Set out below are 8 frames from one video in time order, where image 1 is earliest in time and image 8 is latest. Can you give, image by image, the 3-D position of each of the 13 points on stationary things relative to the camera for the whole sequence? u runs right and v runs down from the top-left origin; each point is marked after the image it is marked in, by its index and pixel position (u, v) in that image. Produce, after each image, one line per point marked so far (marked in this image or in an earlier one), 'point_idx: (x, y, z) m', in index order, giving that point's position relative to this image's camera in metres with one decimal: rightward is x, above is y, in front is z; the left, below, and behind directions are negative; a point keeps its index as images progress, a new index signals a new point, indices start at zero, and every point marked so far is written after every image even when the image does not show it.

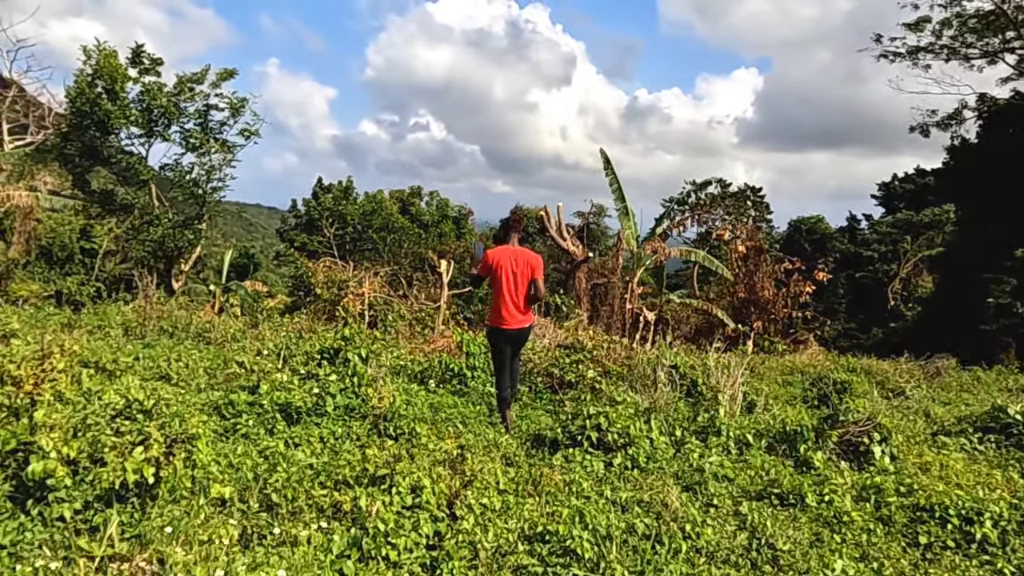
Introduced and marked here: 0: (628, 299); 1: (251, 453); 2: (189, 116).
0: (+2.4, -0.2, +15.6) m
1: (-1.3, -0.8, +3.6) m
2: (-7.1, +3.8, +15.9) m
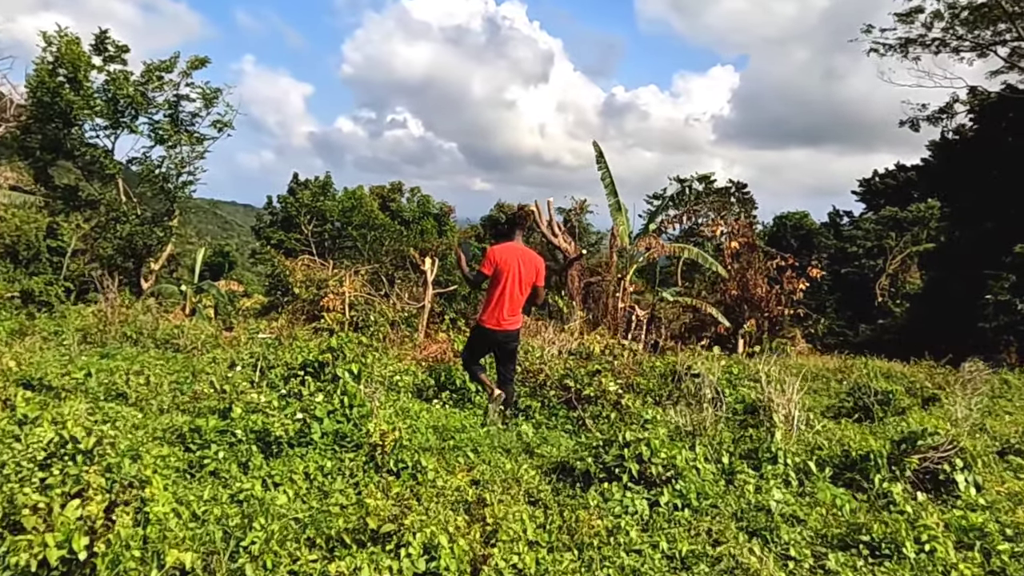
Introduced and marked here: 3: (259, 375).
0: (+2.2, -0.2, +15.0) m
1: (-1.2, -0.9, +3.0) m
2: (-7.3, +3.7, +15.0) m
3: (-1.8, -0.6, +5.1) m
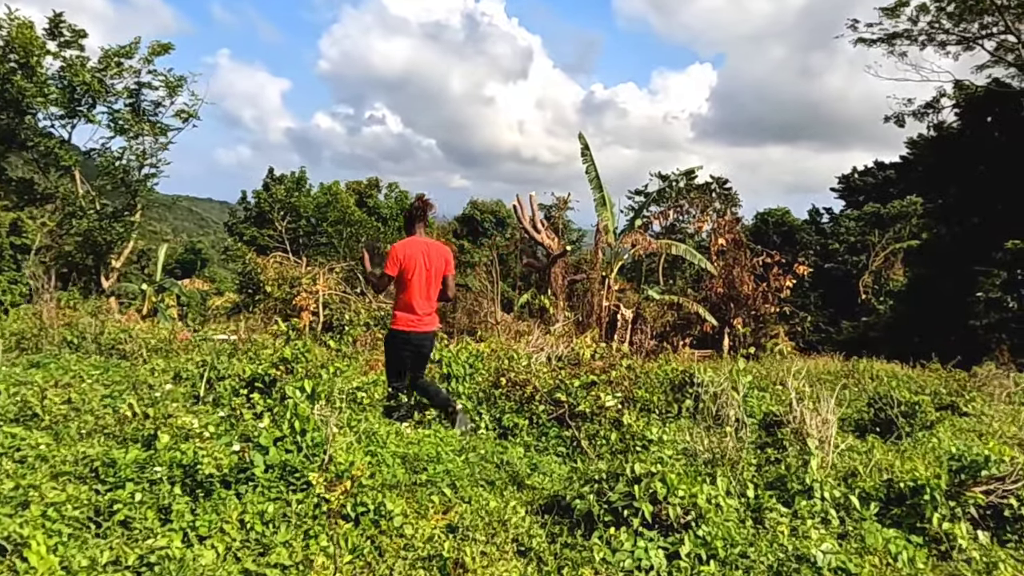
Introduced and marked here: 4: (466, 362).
0: (+1.8, -0.1, +14.4) m
1: (-1.2, -0.9, +2.3) m
2: (-7.7, +3.8, +14.2) m
3: (-1.9, -0.7, +4.4) m
4: (-0.3, -0.5, +5.0) m
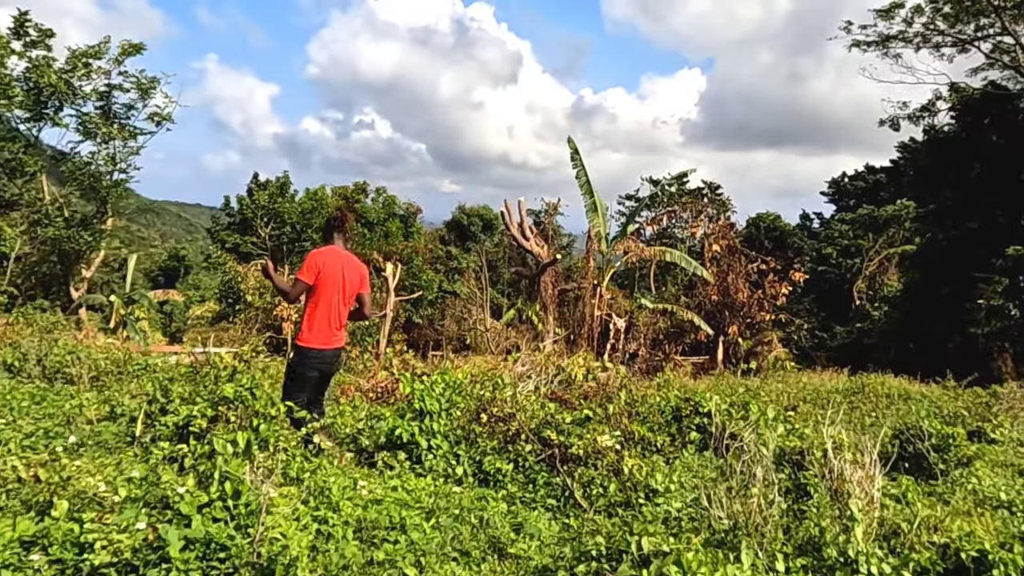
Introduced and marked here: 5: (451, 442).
0: (+1.6, -0.3, +13.9) m
1: (-1.3, -1.0, +1.7) m
2: (-8.0, +3.6, +13.5) m
3: (-2.0, -0.8, +3.8) m
4: (-0.4, -0.6, +4.5) m
5: (-0.3, -0.8, +3.9) m
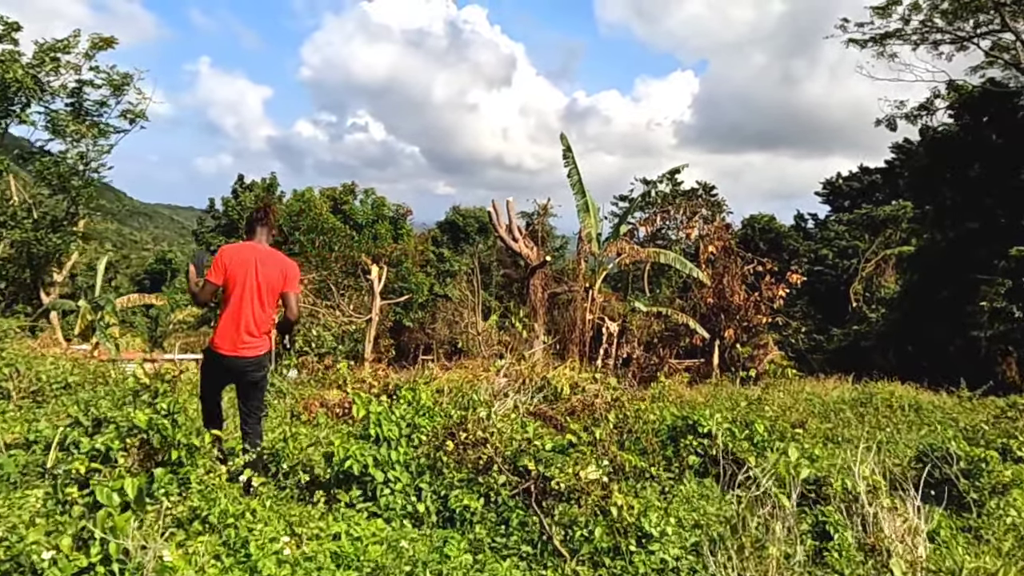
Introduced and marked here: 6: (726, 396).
0: (+1.4, -0.4, +13.3) m
1: (-1.4, -1.0, +1.2) m
2: (-8.2, +3.5, +13.0) m
3: (-2.1, -0.8, +3.3) m
4: (-0.6, -0.7, +3.9) m
5: (-0.5, -0.9, +3.4) m
6: (+2.0, -1.0, +6.9) m
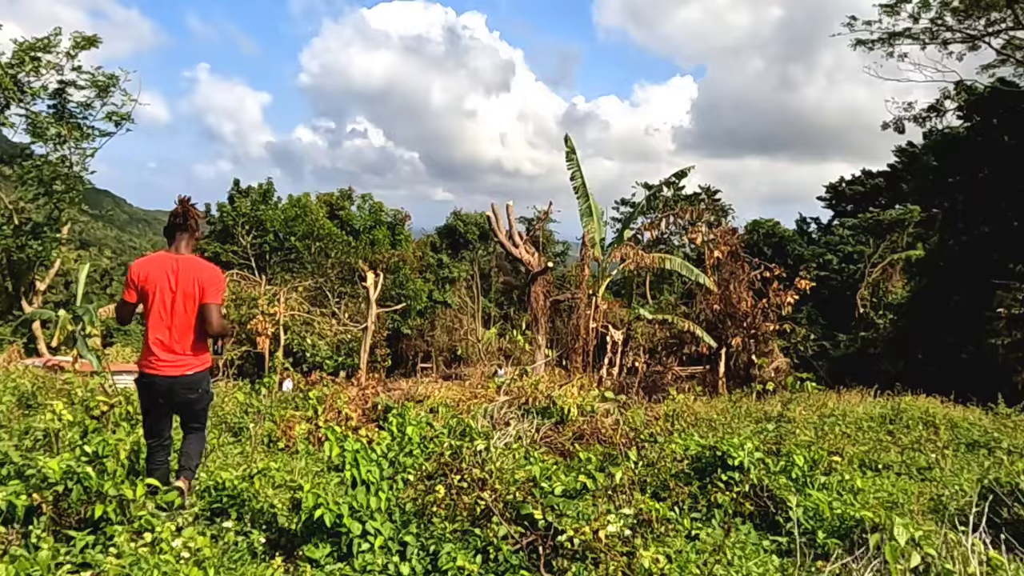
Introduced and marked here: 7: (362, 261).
0: (+1.4, -0.5, +12.8) m
1: (-1.4, -1.1, +0.6) m
2: (-8.2, +3.3, +12.4) m
3: (-2.1, -0.9, +2.7) m
4: (-0.6, -0.7, +3.4) m
5: (-0.5, -0.9, +2.8) m
6: (+2.1, -1.1, +6.4) m
7: (-3.6, +0.6, +16.9) m
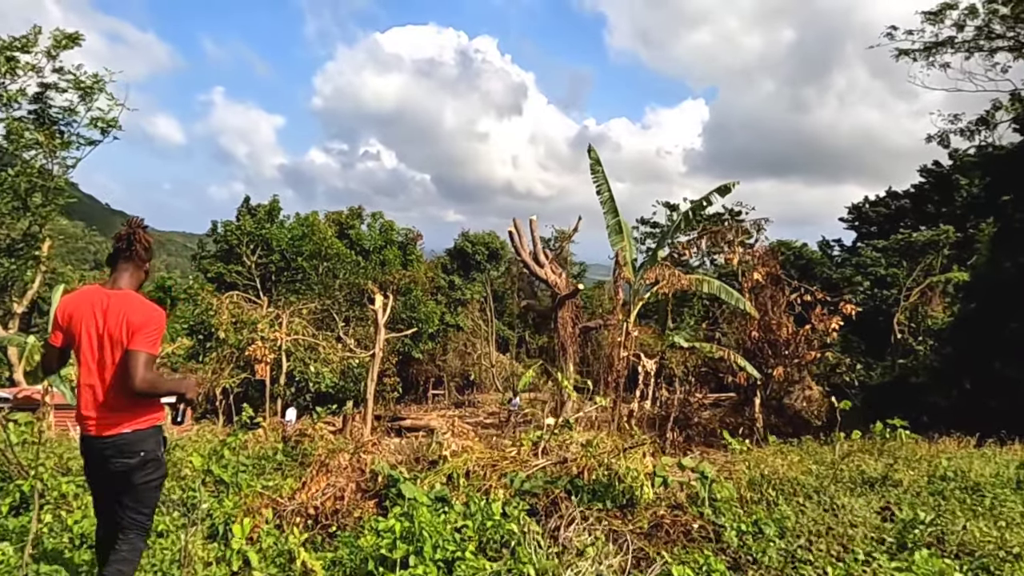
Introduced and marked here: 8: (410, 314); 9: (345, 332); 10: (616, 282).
0: (+1.8, -0.9, +11.4) m
1: (-1.2, -1.1, -0.7) m
2: (-7.8, +3.0, +11.3) m
3: (-1.9, -1.0, +1.4) m
4: (-0.3, -0.8, +2.1) m
5: (-0.2, -1.0, +1.5) m
6: (+2.3, -1.3, +5.0) m
7: (-3.1, +0.1, +15.7) m
8: (-2.4, -0.6, +16.7) m
9: (-3.3, -0.9, +14.4) m
10: (+1.7, +0.1, +12.0) m
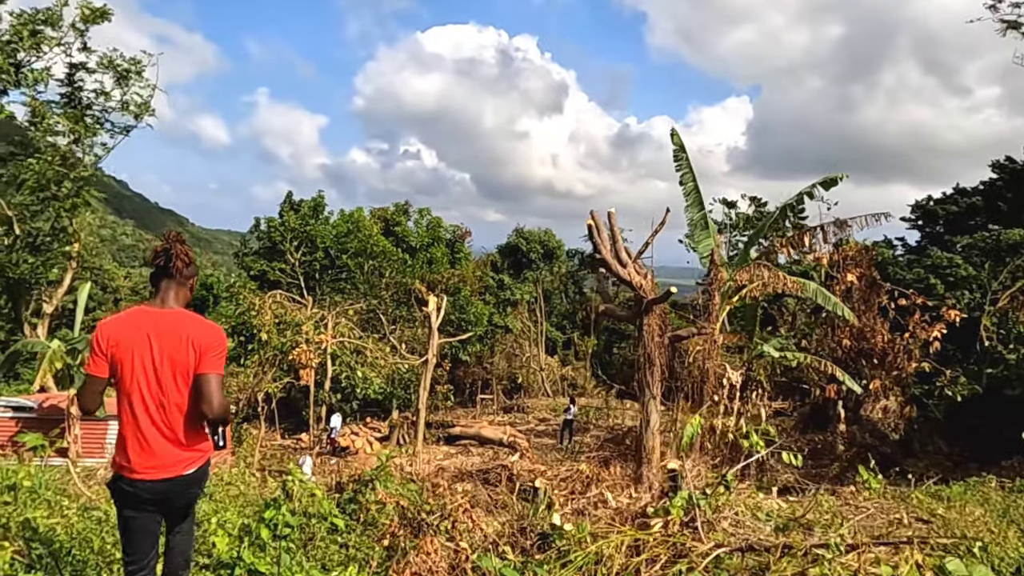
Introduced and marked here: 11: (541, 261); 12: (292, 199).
0: (+2.8, -0.9, +10.0) m
1: (-0.8, -1.1, -2.0) m
2: (-6.7, +3.0, +10.4) m
3: (-1.4, -1.0, +0.2) m
4: (+0.2, -0.9, +0.8) m
5: (+0.3, -1.1, +0.2) m
6: (+3.0, -1.4, +3.5) m
7: (-1.9, +0.1, +14.5) m
8: (-1.0, -0.6, +15.5) m
9: (-2.2, -0.9, +13.2) m
10: (+2.8, +0.1, +10.6) m
11: (+0.8, +0.8, +19.2) m
12: (-5.5, +2.2, +17.5) m
